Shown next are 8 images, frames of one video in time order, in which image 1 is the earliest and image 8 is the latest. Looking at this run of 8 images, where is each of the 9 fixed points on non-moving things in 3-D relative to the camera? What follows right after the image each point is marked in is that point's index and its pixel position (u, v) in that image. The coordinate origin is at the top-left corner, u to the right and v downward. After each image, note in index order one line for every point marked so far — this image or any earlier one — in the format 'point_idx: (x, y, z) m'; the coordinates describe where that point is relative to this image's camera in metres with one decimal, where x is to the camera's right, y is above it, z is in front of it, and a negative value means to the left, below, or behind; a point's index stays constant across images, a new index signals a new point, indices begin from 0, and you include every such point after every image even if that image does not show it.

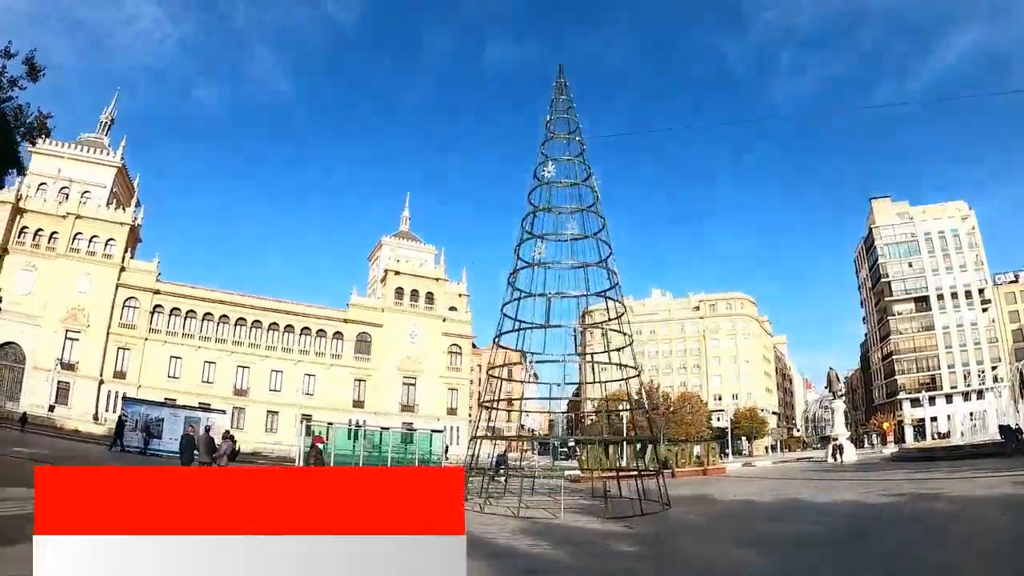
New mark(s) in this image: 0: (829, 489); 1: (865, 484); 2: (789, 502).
0: (+9.4, -6.2, +18.1) m
1: (+11.2, -6.4, +19.3) m
2: (+6.7, -5.3, +14.9) m
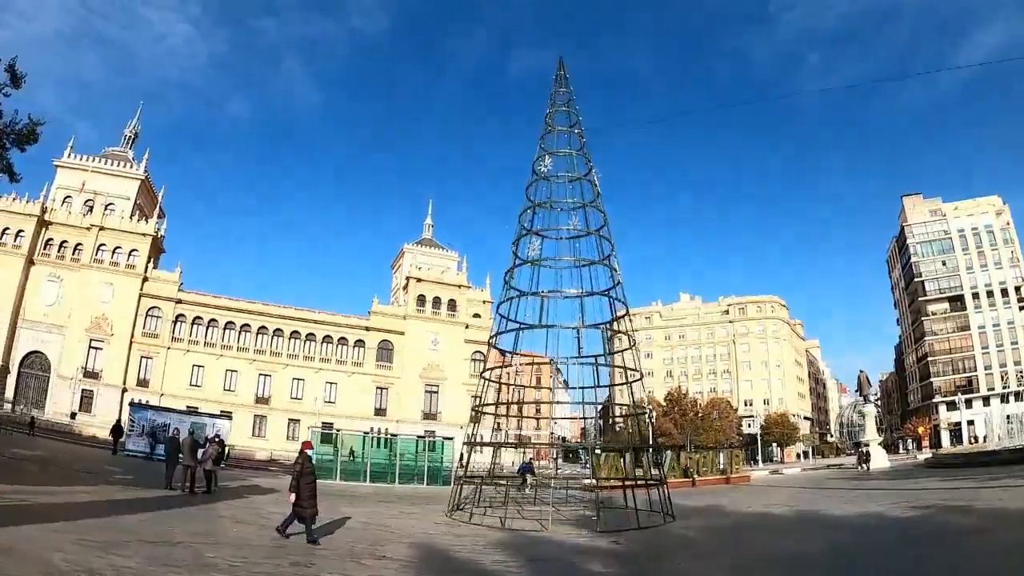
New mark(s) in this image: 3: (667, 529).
0: (+9.4, -6.0, +16.8) m
1: (+11.2, -6.2, +18.0) m
2: (+6.6, -5.1, +13.8) m
3: (+2.7, -4.3, +10.9) m
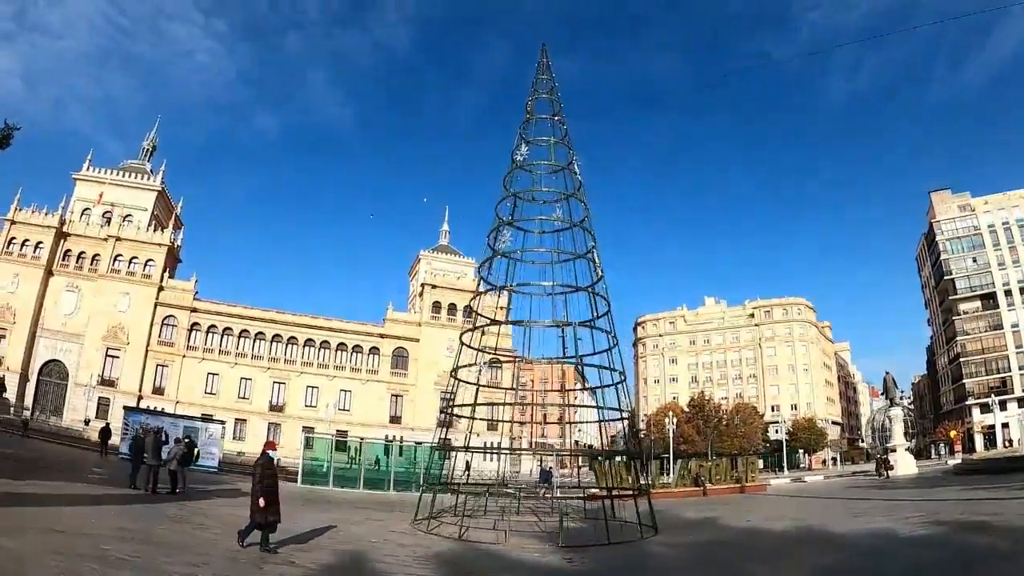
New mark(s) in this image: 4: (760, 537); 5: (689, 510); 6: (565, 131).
0: (+9.0, -5.8, +15.5) m
1: (+10.8, -6.0, +16.6) m
2: (+6.0, -4.9, +12.6) m
3: (+2.0, -4.1, +9.9) m
4: (+4.6, -4.6, +11.3) m
5: (+5.1, -6.4, +17.6) m
6: (+1.4, +4.0, +15.3) m
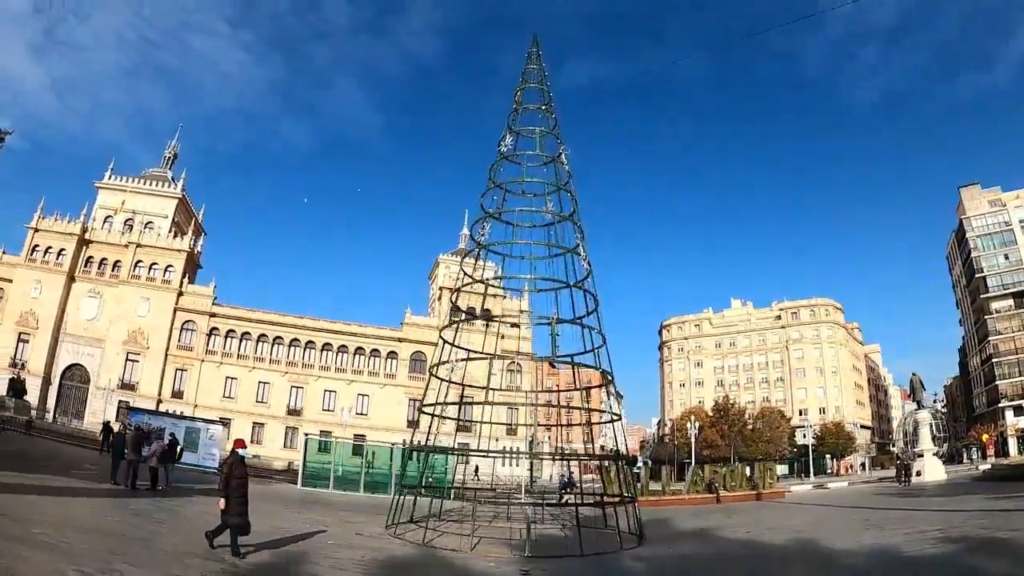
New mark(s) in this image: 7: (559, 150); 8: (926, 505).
0: (+8.7, -5.6, +14.5) m
1: (+10.6, -5.8, +15.5) m
2: (+5.6, -4.8, +11.7) m
3: (+1.4, -4.0, +9.1) m
4: (+4.1, -4.5, +10.5) m
5: (+4.9, -6.3, +16.7) m
6: (+1.0, +4.1, +14.7) m
7: (+1.1, +3.3, +14.1) m
8: (+13.3, -7.0, +19.7) m
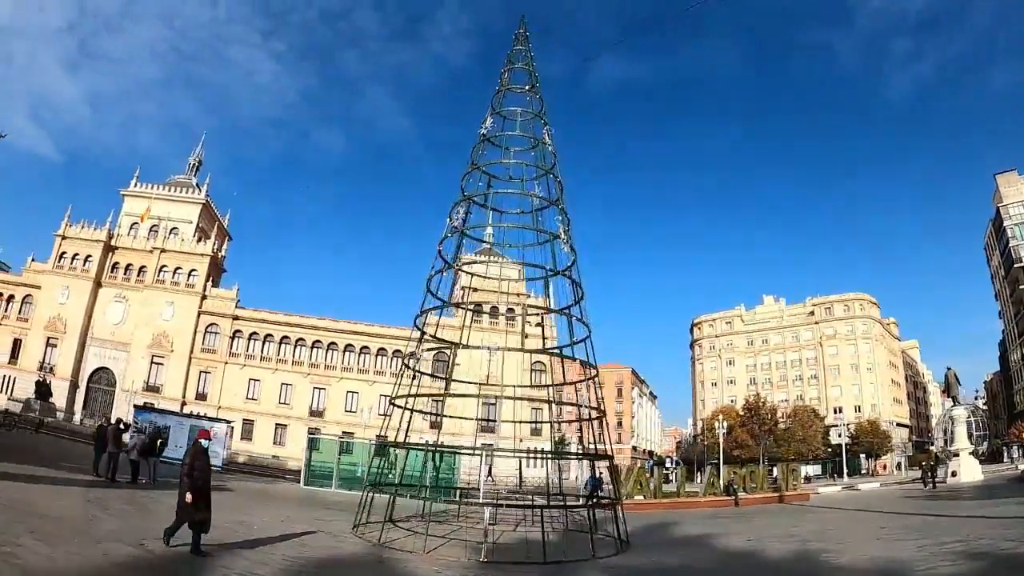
0: (+8.4, -5.4, +13.4) m
1: (+10.4, -5.5, +14.3) m
2: (+5.2, -4.6, +10.7) m
3: (+0.9, -3.8, +8.4) m
4: (+3.7, -4.3, +9.6) m
5: (+4.8, -6.1, +15.8) m
6: (+0.6, +4.3, +14.0) m
7: (+0.7, +3.5, +13.4) m
8: (+13.3, -6.7, +18.4) m
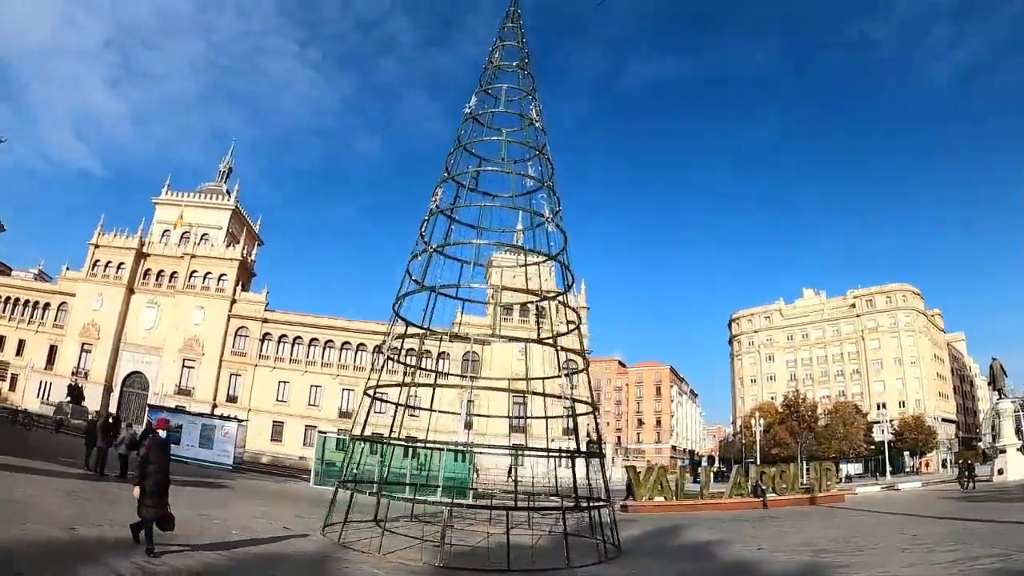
0: (+8.4, -5.0, +12.3) m
1: (+10.3, -5.2, +13.1) m
2: (+4.9, -4.3, +9.8) m
3: (+0.5, -3.7, +7.7) m
4: (+3.4, -4.1, +8.8) m
5: (+4.9, -5.9, +14.9) m
6: (+0.4, +4.4, +13.3) m
7: (+0.4, +3.6, +12.7) m
8: (+13.6, -6.2, +17.0) m
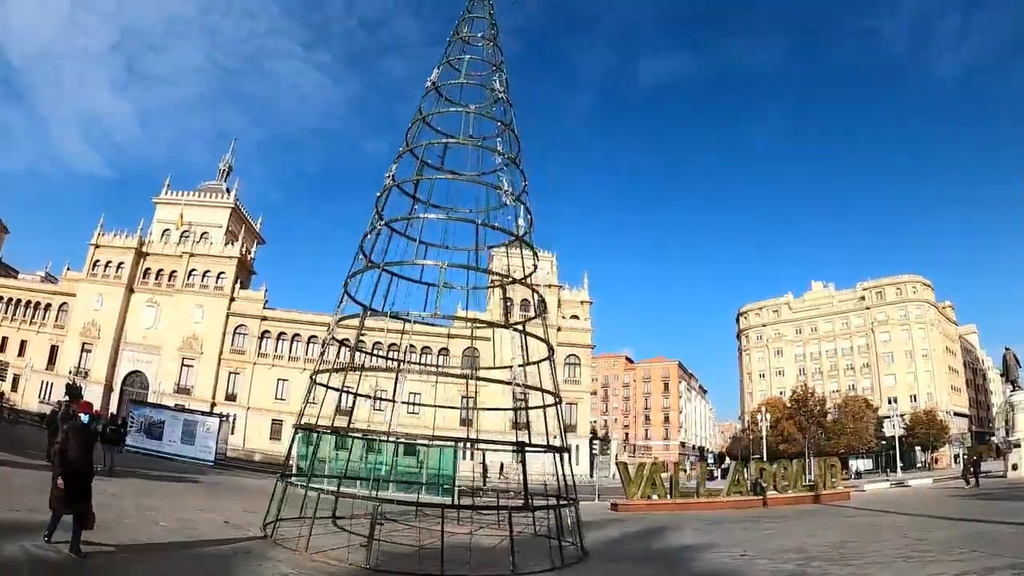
0: (+7.8, -4.7, +11.4) m
1: (+9.8, -4.8, +12.1) m
2: (+4.3, -4.0, +8.9) m
3: (-0.1, -3.4, +6.9) m
4: (+2.7, -3.8, +7.9) m
5: (+4.4, -5.5, +14.0) m
6: (-0.2, +4.7, +12.4) m
7: (-0.2, +3.9, +11.8) m
8: (+13.1, -5.8, +16.0) m
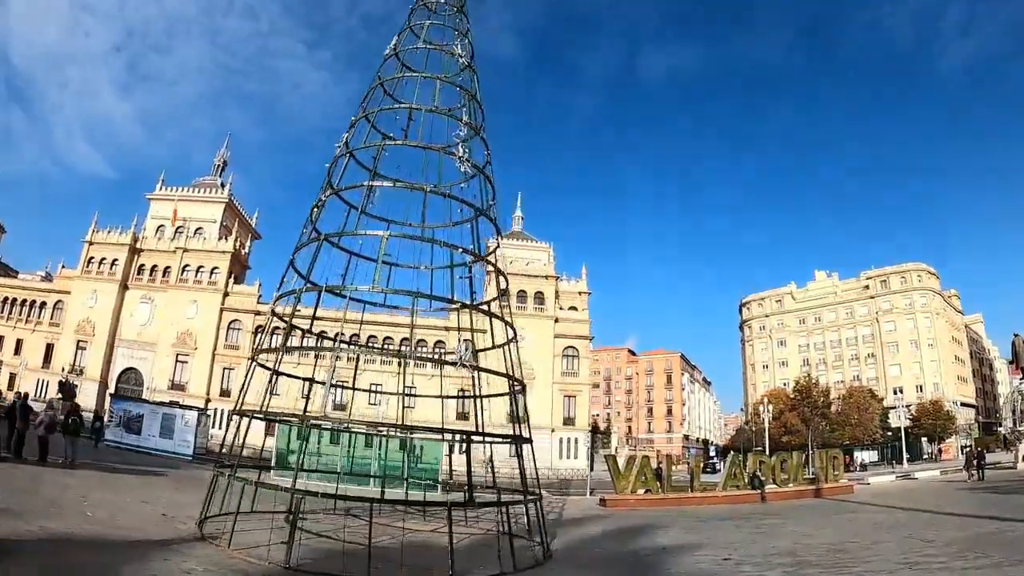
0: (+7.3, -4.3, +10.5) m
1: (+9.3, -4.4, +11.2) m
2: (+3.8, -3.7, +8.1) m
3: (-0.7, -3.2, +6.1) m
4: (+2.2, -3.5, +7.1) m
5: (+3.9, -5.2, +13.2) m
6: (-0.8, +5.0, +11.5) m
7: (-0.8, +4.2, +10.9) m
8: (+12.6, -5.4, +15.1) m
